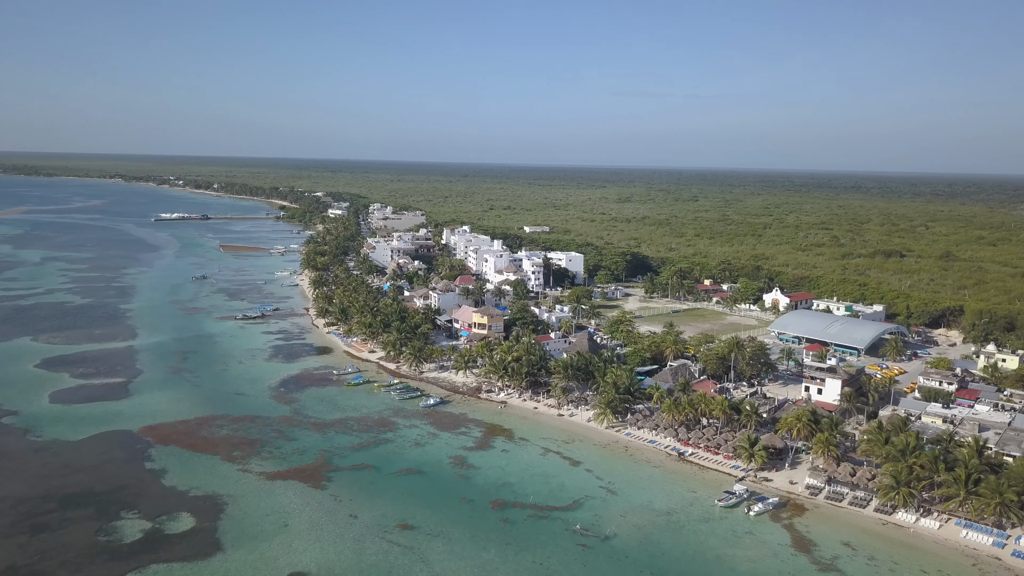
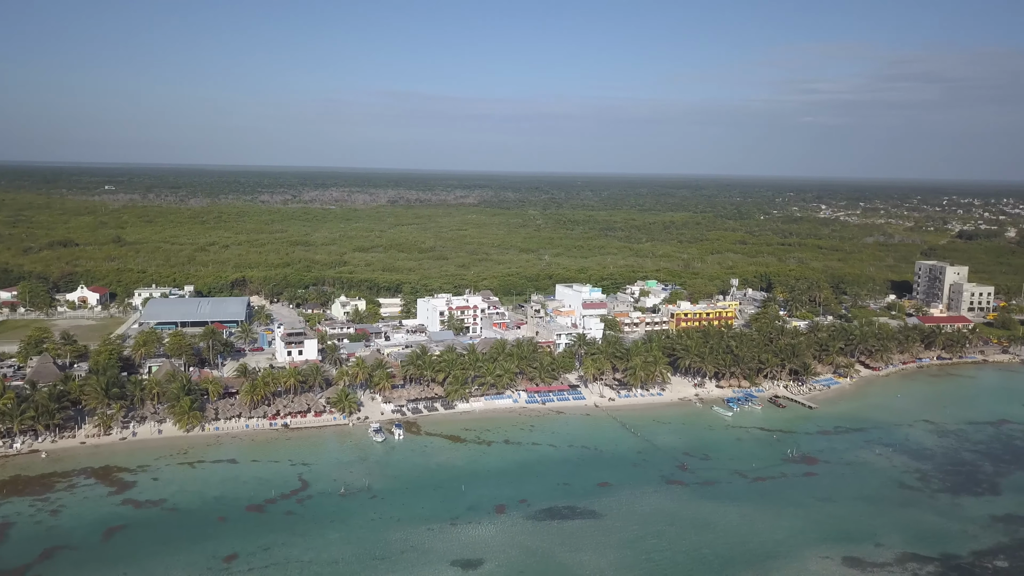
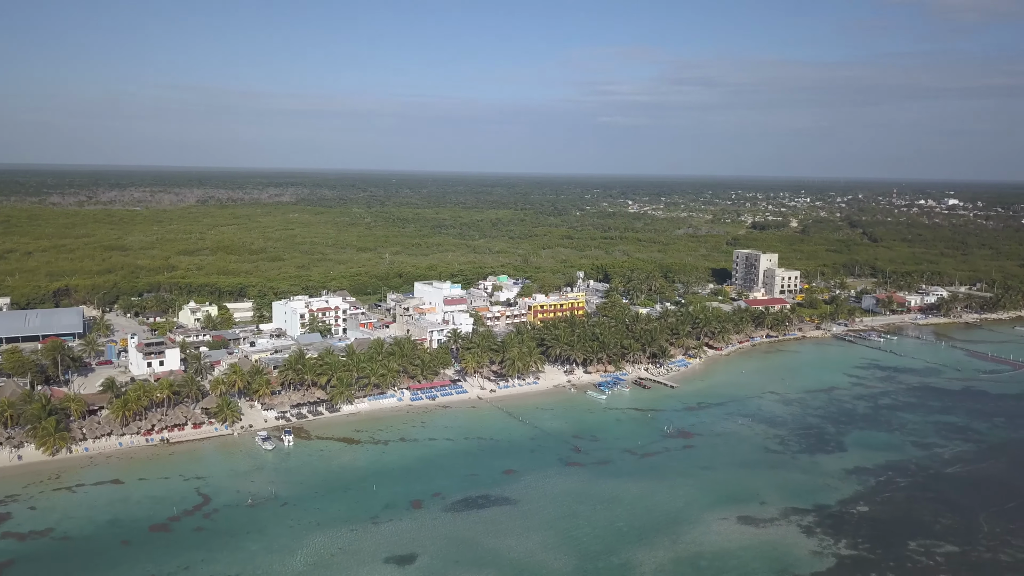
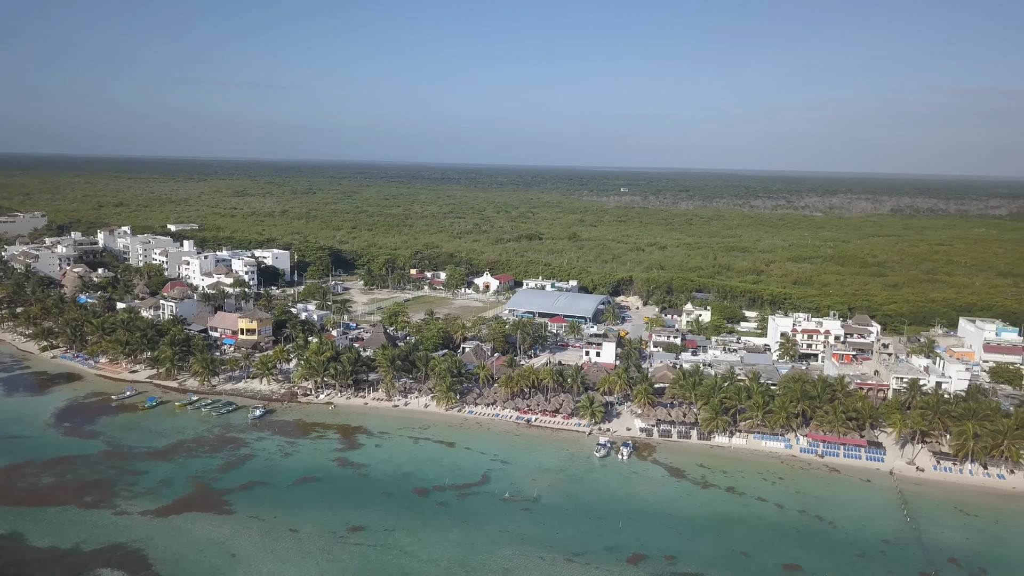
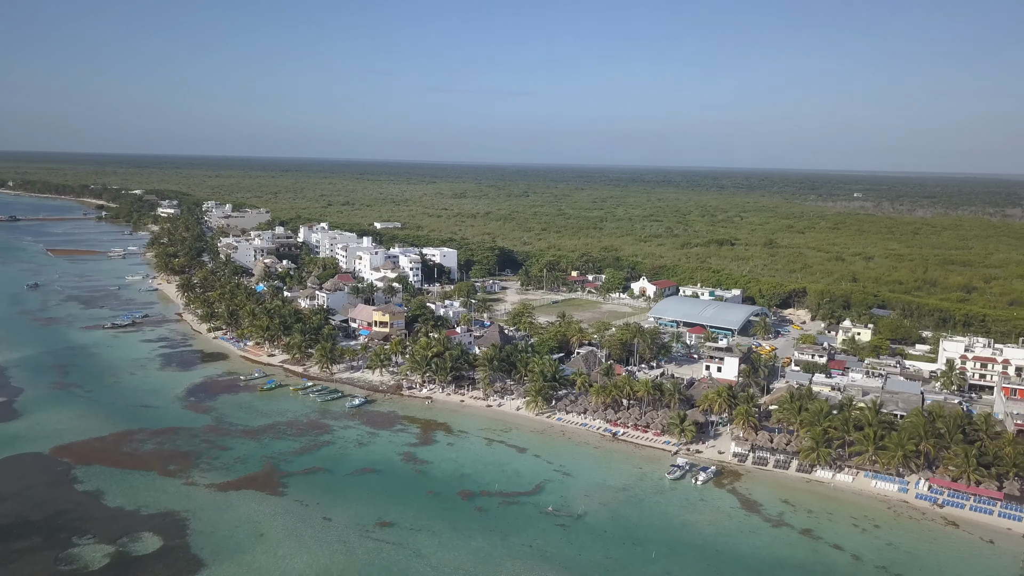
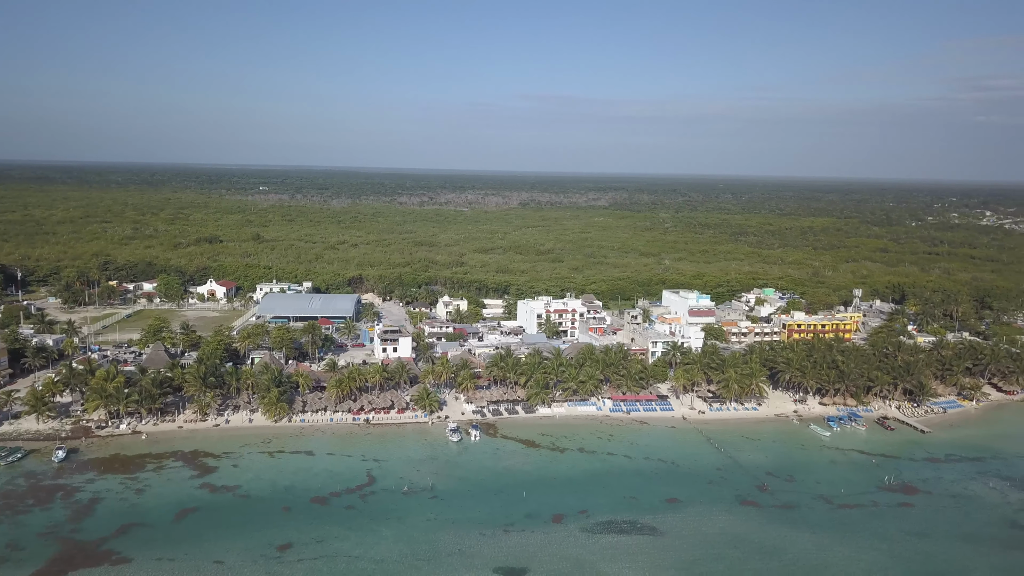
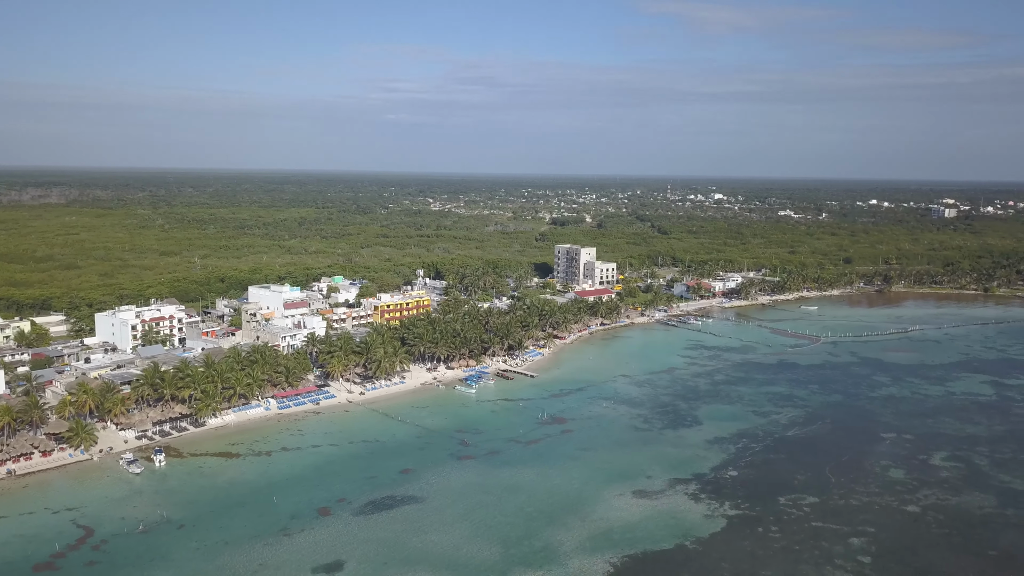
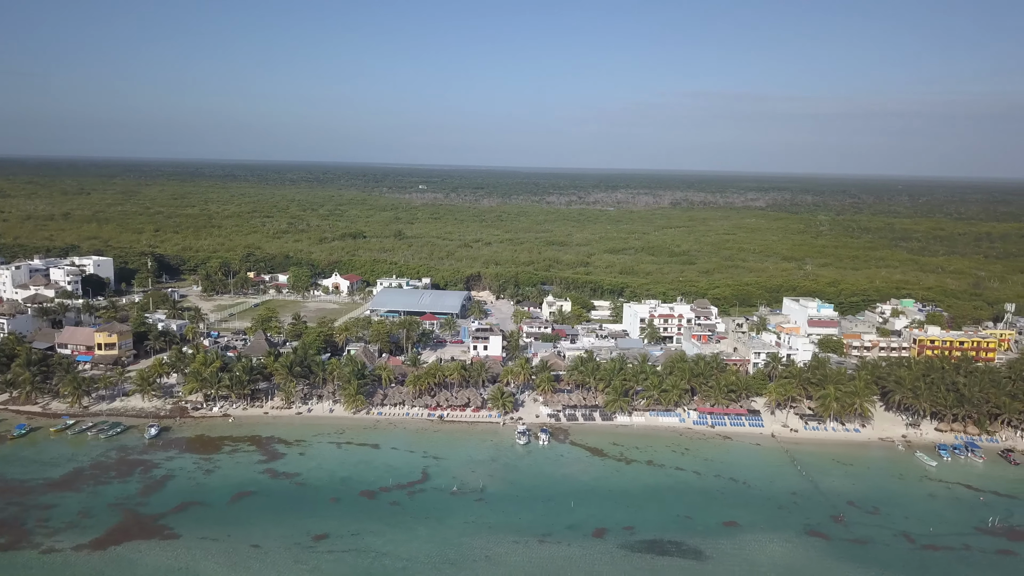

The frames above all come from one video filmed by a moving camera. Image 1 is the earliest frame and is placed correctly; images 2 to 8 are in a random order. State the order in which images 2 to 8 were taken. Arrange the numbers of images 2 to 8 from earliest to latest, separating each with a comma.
5, 4, 8, 6, 2, 3, 7
